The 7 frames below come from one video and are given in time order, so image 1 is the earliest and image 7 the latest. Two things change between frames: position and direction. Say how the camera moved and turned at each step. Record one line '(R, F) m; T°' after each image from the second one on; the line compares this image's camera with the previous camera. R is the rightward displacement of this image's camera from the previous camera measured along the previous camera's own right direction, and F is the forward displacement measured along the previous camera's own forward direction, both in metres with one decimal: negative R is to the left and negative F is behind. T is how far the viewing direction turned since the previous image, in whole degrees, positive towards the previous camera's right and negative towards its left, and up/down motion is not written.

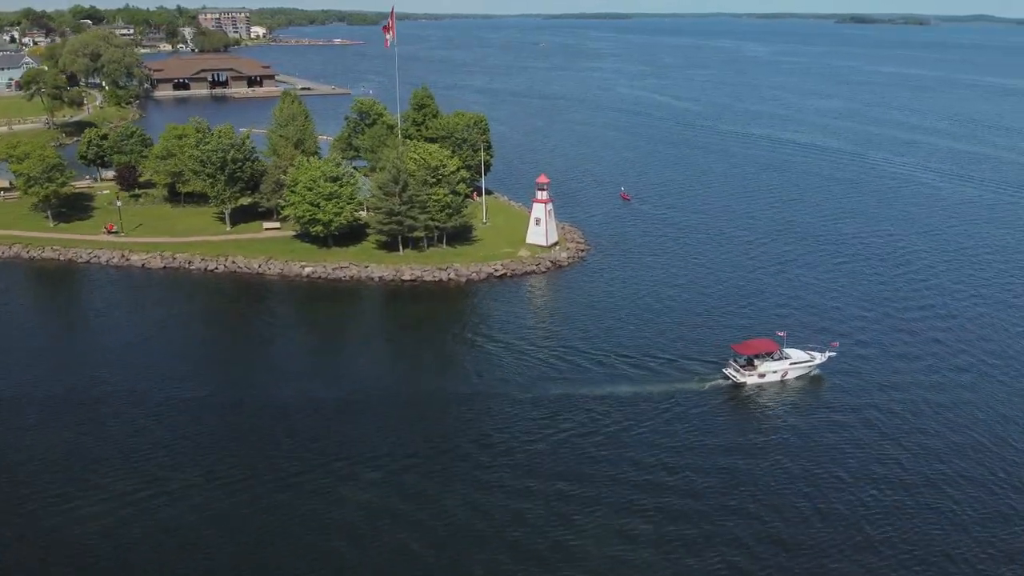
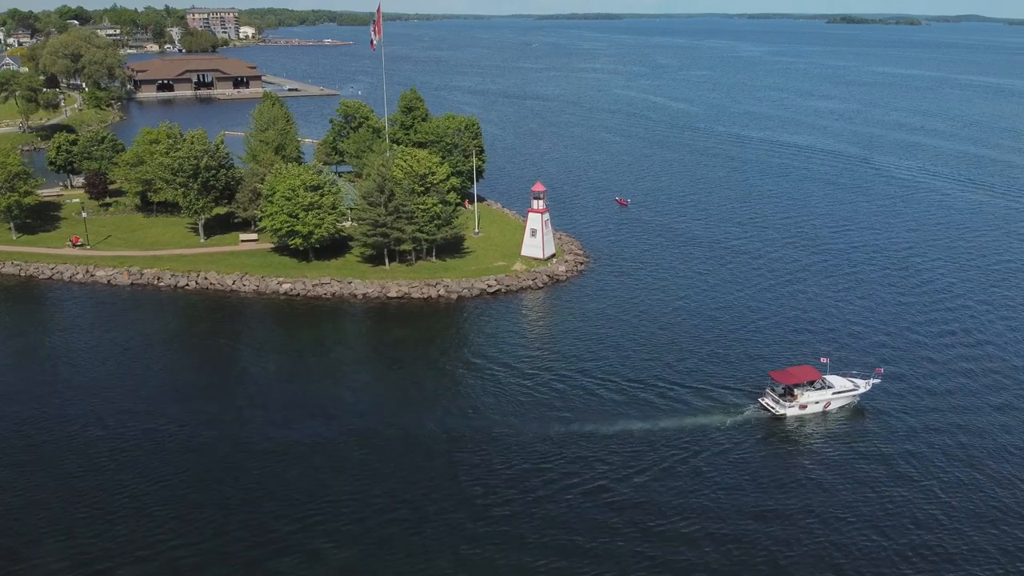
(-0.1, +4.5) m; +1°
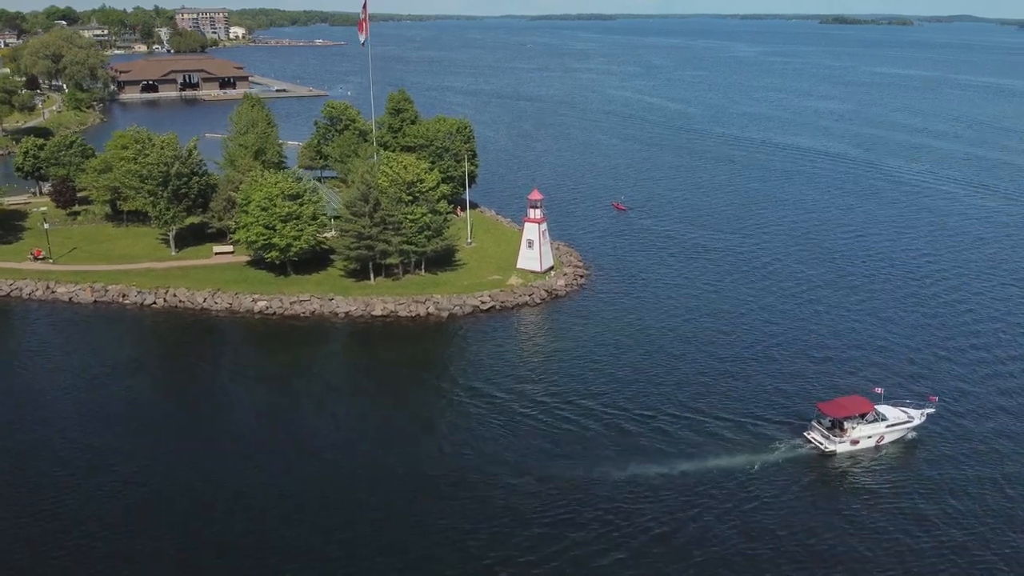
(-0.1, +4.7) m; +1°
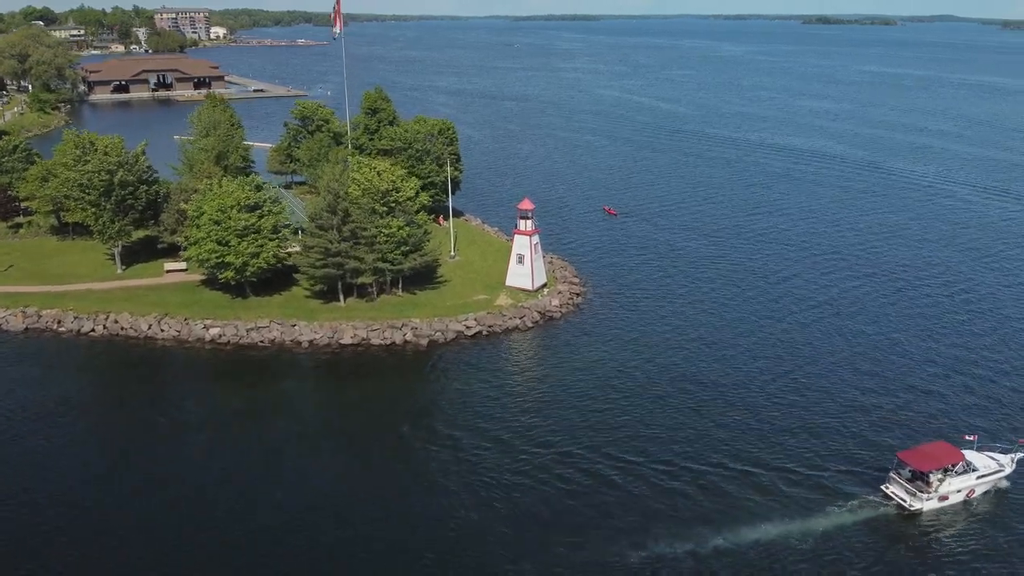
(-0.1, +6.7) m; +1°
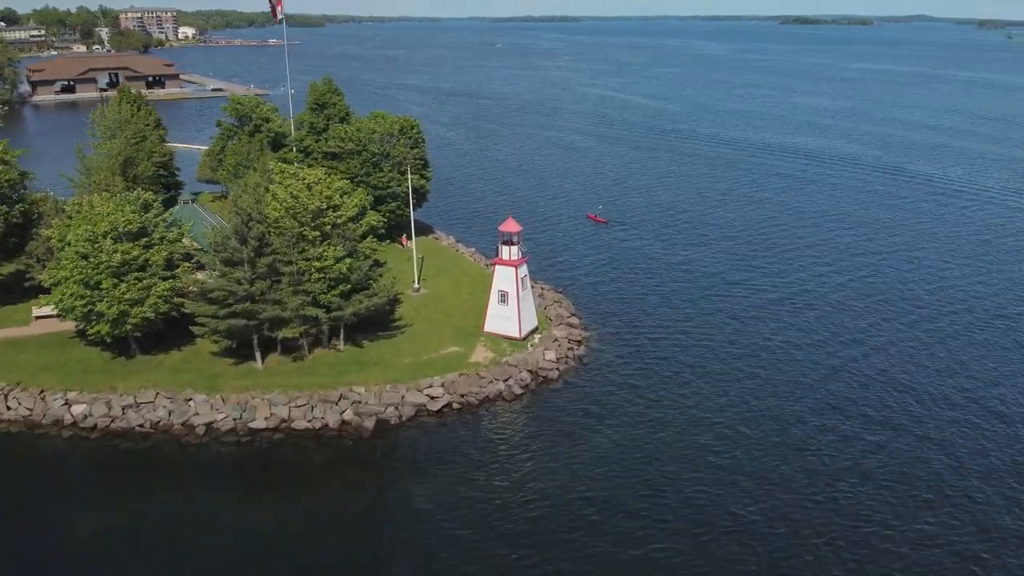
(+0.2, +13.5) m; +1°
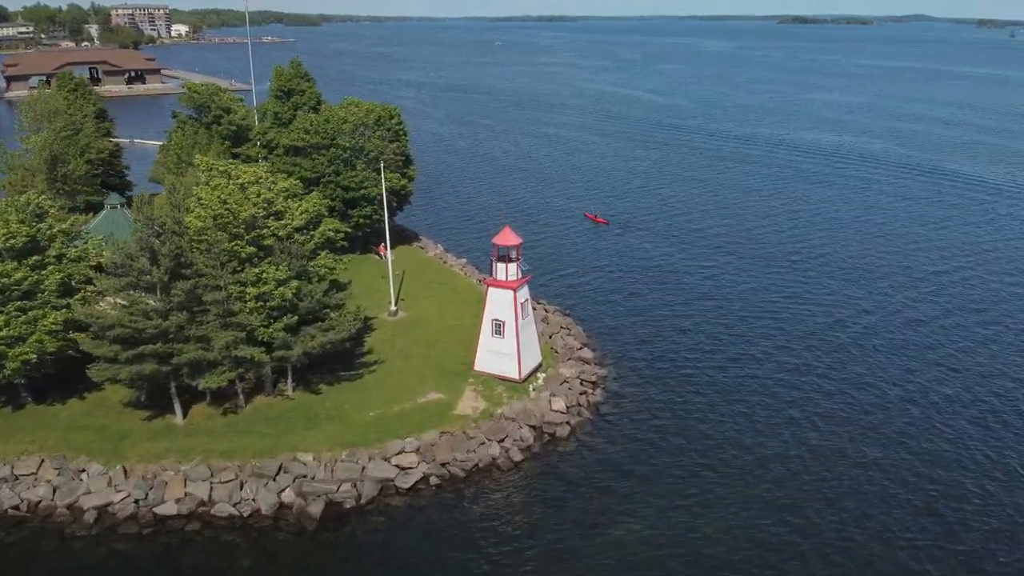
(+0.1, +8.8) m; 0°
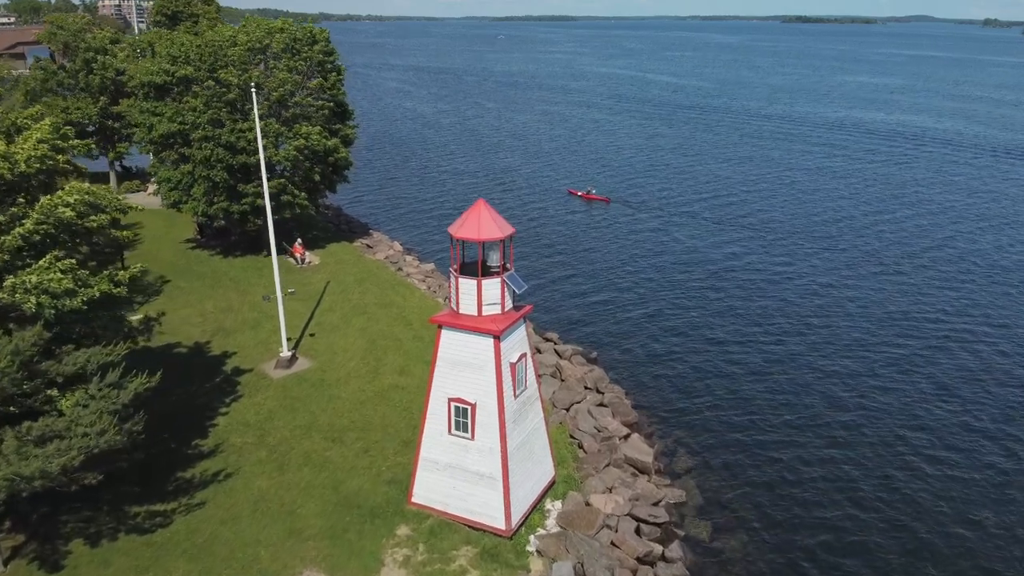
(+0.5, +17.0) m; 0°
